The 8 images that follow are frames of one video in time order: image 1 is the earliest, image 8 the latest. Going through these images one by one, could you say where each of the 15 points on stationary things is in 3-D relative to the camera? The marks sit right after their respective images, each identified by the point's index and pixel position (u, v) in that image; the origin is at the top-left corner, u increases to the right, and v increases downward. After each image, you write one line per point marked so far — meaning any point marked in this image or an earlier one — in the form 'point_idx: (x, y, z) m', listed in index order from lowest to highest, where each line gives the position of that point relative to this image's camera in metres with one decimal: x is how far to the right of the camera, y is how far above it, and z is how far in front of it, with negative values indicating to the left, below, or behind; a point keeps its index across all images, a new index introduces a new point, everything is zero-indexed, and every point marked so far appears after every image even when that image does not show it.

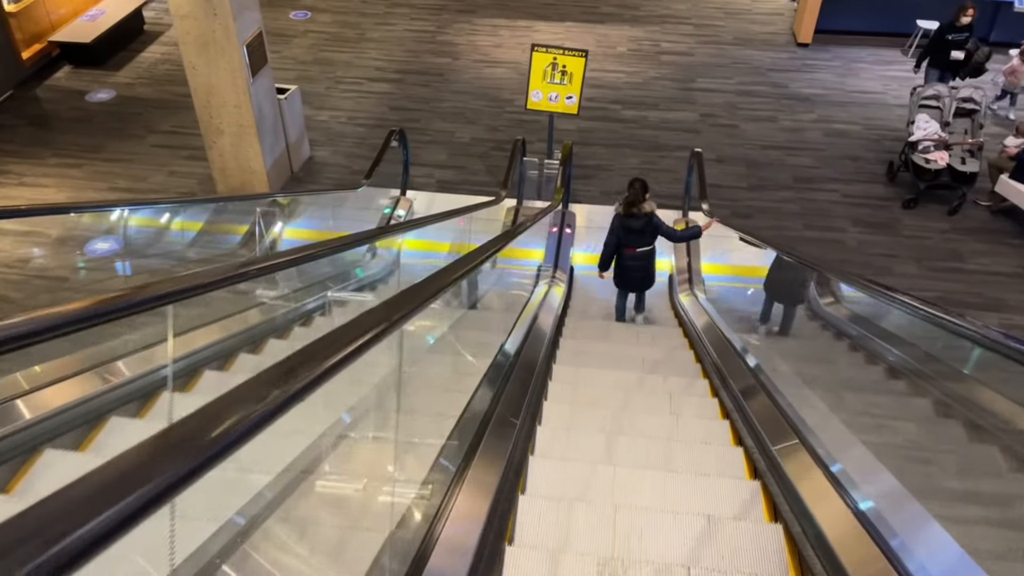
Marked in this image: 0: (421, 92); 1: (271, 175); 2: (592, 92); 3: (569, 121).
0: (-1.1, +2.3, +9.2) m
1: (-2.2, +1.0, +7.2) m
2: (+1.0, +2.3, +9.2) m
3: (+0.6, +1.9, +8.7) m
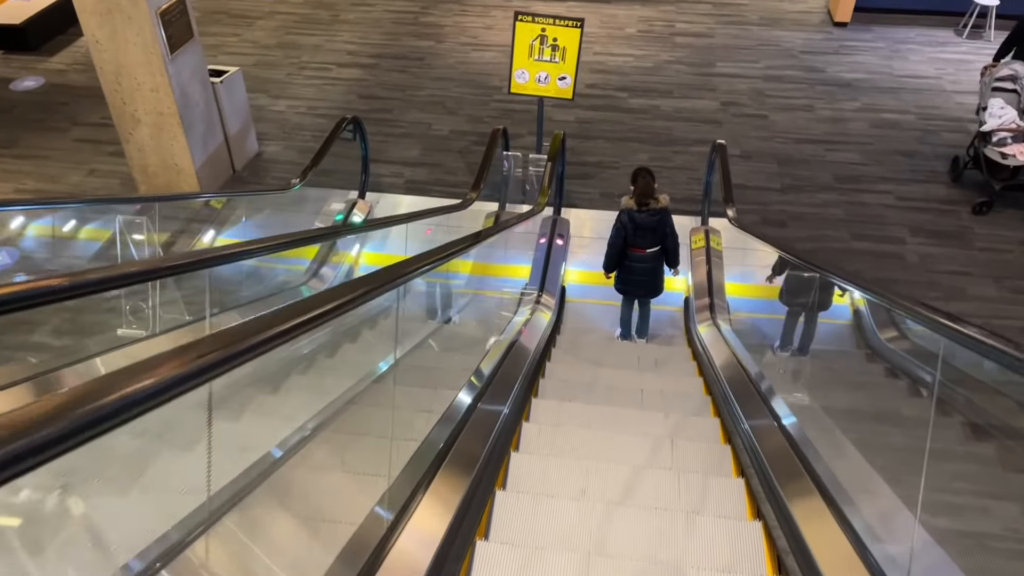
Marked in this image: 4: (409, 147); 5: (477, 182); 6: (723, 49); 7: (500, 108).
0: (-1.2, +2.1, +7.9) m
1: (-2.4, +0.9, +6.0) m
2: (+0.9, +2.1, +7.9) m
3: (+0.5, +1.7, +7.4) m
4: (-0.9, +1.2, +6.9) m
5: (-0.2, +0.7, +5.3) m
6: (+2.3, +2.6, +8.4) m
7: (-0.1, +1.7, +7.5) m
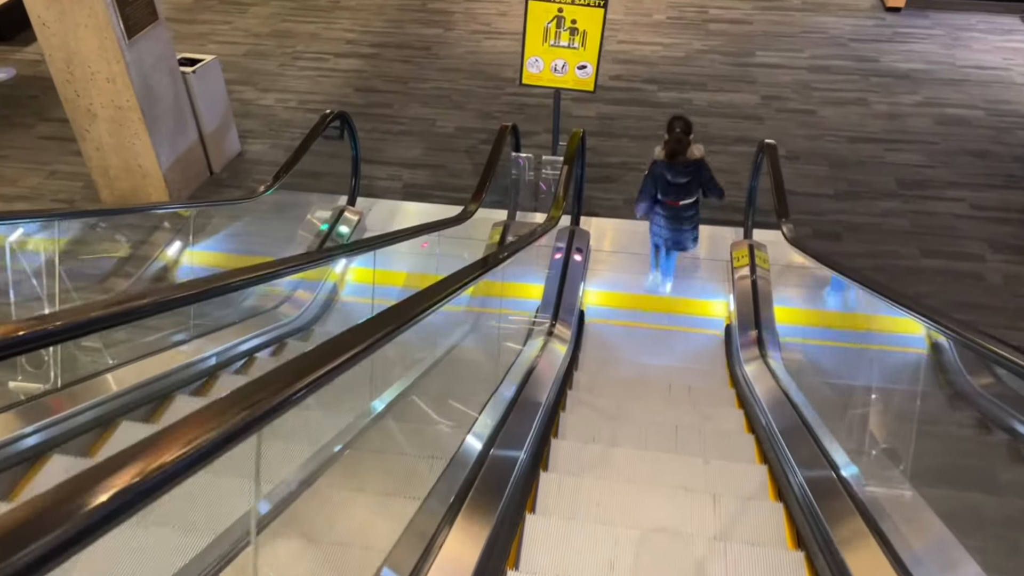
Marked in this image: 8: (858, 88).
0: (-1.0, +2.0, +7.2) m
1: (-2.3, +0.7, +5.2) m
2: (+1.0, +2.0, +7.1) m
3: (+0.6, +1.6, +6.6) m
4: (-0.8, +1.1, +6.1) m
5: (-0.2, +0.6, +4.5) m
6: (+2.4, +2.4, +7.6) m
7: (0.0, +1.6, +6.7) m
8: (+3.0, +1.7, +6.7) m
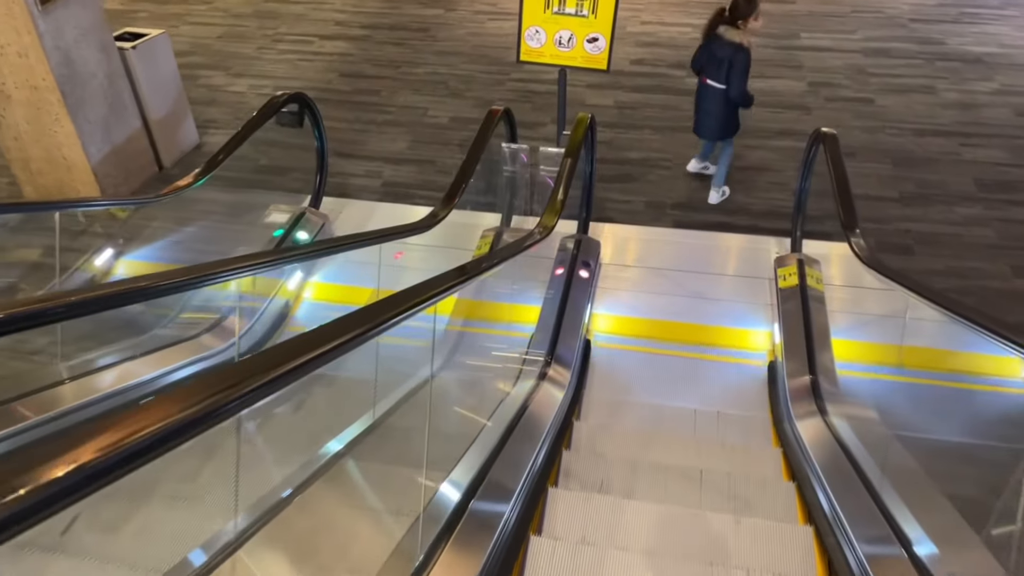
0: (-1.0, +1.9, +6.3) m
1: (-2.3, +0.7, +4.4) m
2: (+1.1, +1.9, +6.2) m
3: (+0.7, +1.4, +5.7) m
4: (-0.8, +1.0, +5.3) m
5: (-0.2, +0.5, +3.6) m
6: (+2.5, +2.3, +6.6) m
7: (0.0, +1.5, +5.8) m
8: (+3.0, +1.6, +5.7) m
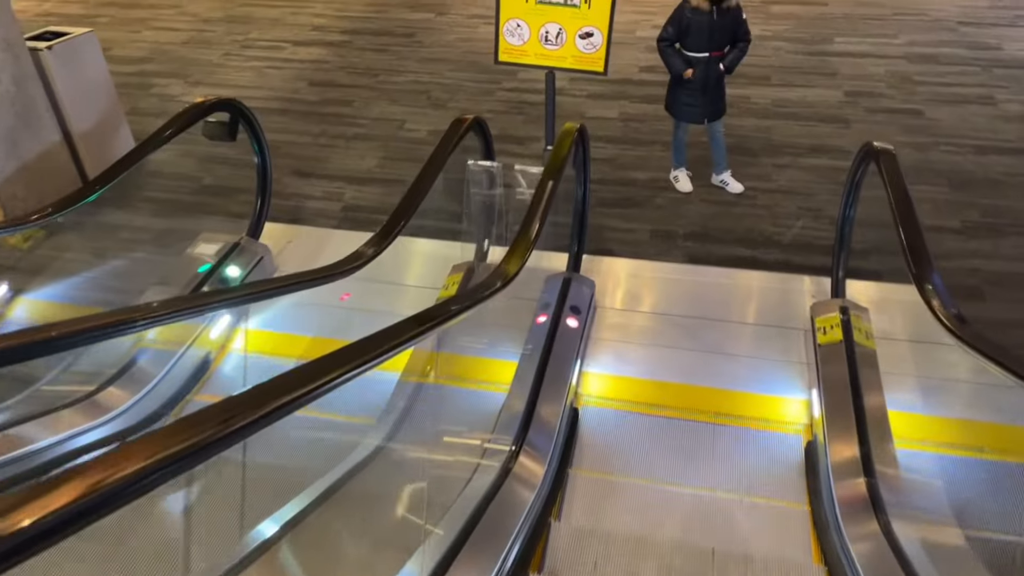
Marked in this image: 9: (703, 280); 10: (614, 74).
0: (-1.0, +1.7, +5.6) m
1: (-2.4, +0.5, +3.7) m
2: (+1.0, +1.6, +5.5) m
3: (+0.6, +1.2, +5.0) m
4: (-0.9, +0.8, +4.5) m
5: (-0.4, +0.3, +2.9) m
6: (+2.5, +2.0, +5.9) m
7: (0.0, +1.2, +5.1) m
8: (+3.0, +1.3, +4.9) m
9: (+0.9, 0.0, +3.5) m
10: (+0.7, +1.5, +5.3) m
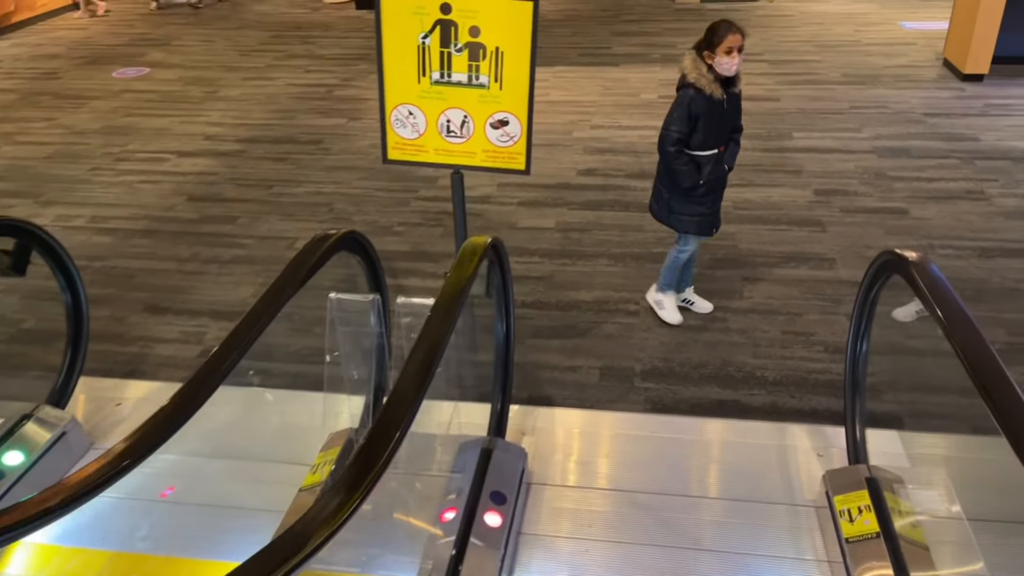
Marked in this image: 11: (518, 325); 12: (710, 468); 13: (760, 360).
0: (-1.5, +0.7, +4.8) m
1: (-2.8, -0.2, +2.7) m
2: (+0.5, +0.8, +4.8) m
3: (+0.2, +0.4, +4.2) m
4: (-1.3, 0.0, +3.6) m
5: (-0.6, -0.2, +1.9) m
6: (+1.9, +1.2, +5.3) m
7: (-0.5, +0.4, +4.3) m
8: (+2.5, +0.6, +4.3) m
9: (+0.5, -0.5, +2.6) m
10: (+0.2, +0.6, +4.6) m
11: (0.0, -0.2, +3.3) m
12: (+0.6, -0.6, +2.5) m
13: (+1.0, -0.3, +3.0) m
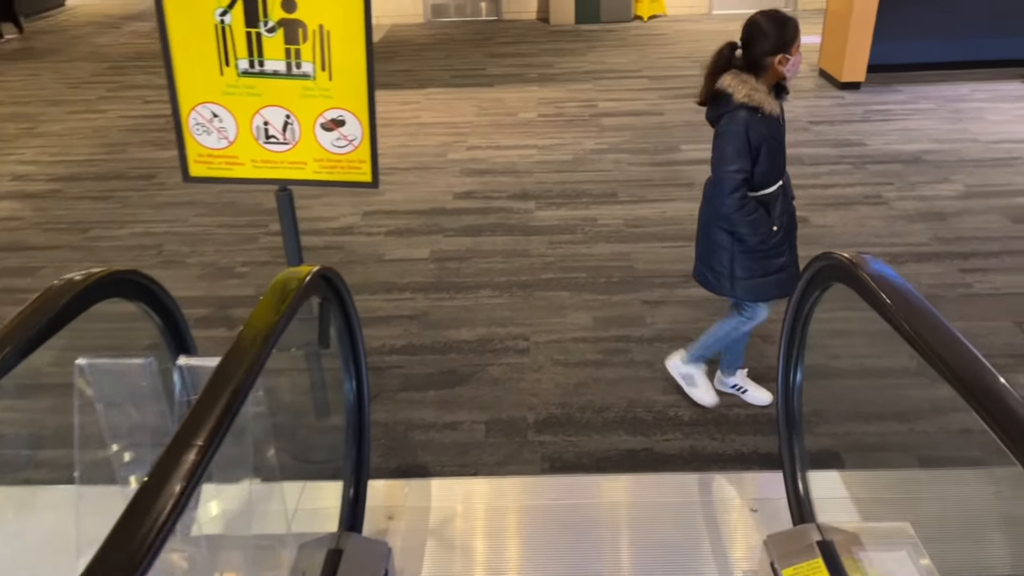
0: (-2.2, +0.4, +4.1) m
1: (-3.1, -0.5, +1.8) m
2: (-0.2, +0.6, +4.3) m
3: (-0.5, +0.2, +3.7) m
4: (-1.8, -0.2, +2.9) m
5: (-0.9, -0.3, +1.3) m
6: (+1.1, +1.0, +5.0) m
7: (-1.1, +0.2, +3.7) m
8: (+1.8, +0.6, +4.1) m
9: (+0.2, -0.6, +2.1) m
10: (-0.5, +0.4, +4.0) m
11: (-0.4, -0.3, +2.7) m
12: (+0.3, -0.7, +2.0) m
13: (+0.5, -0.4, +2.6) m
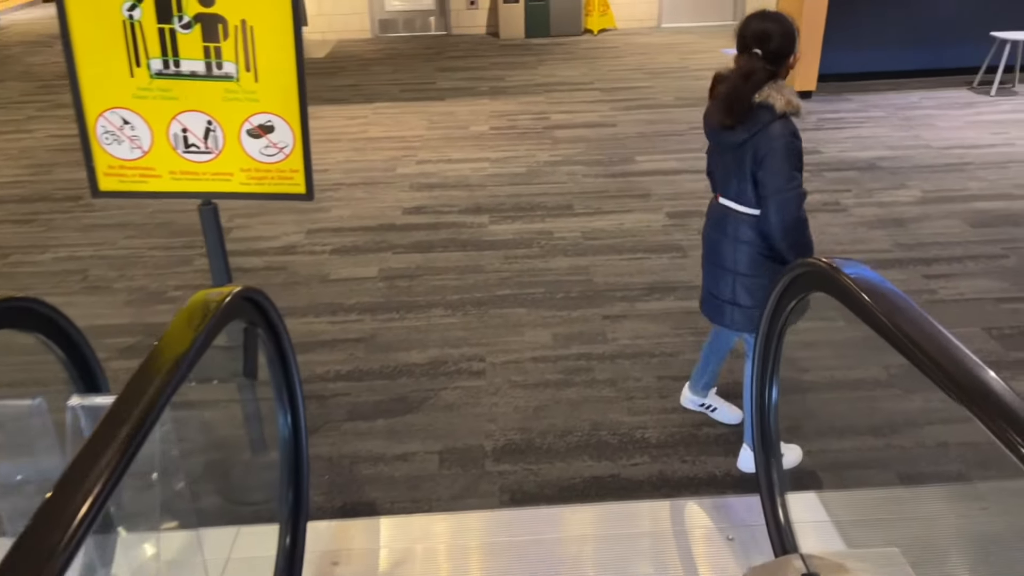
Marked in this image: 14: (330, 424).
0: (-2.5, +0.3, +3.8) m
1: (-3.2, -0.6, +1.4) m
2: (-0.5, +0.5, +4.1) m
3: (-0.7, +0.1, +3.5) m
4: (-1.9, -0.3, +2.6) m
5: (-1.0, -0.4, +1.1) m
6: (+0.8, +0.9, +4.9) m
7: (-1.3, +0.1, +3.4) m
8: (+1.6, +0.5, +4.1) m
9: (+0.1, -0.6, +2.0) m
10: (-0.7, +0.3, +3.9) m
11: (-0.6, -0.4, +2.5) m
12: (+0.2, -0.7, +1.9) m
13: (+0.4, -0.4, +2.4) m
14: (-0.6, -0.4, +2.4) m
